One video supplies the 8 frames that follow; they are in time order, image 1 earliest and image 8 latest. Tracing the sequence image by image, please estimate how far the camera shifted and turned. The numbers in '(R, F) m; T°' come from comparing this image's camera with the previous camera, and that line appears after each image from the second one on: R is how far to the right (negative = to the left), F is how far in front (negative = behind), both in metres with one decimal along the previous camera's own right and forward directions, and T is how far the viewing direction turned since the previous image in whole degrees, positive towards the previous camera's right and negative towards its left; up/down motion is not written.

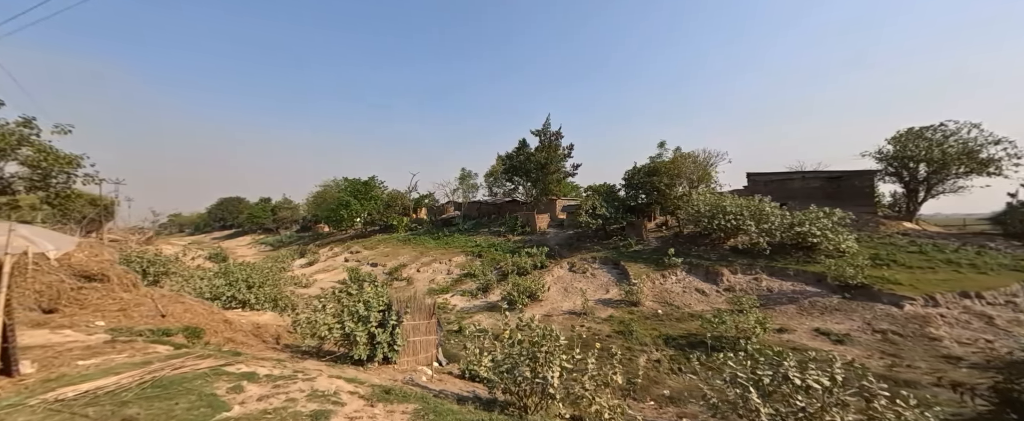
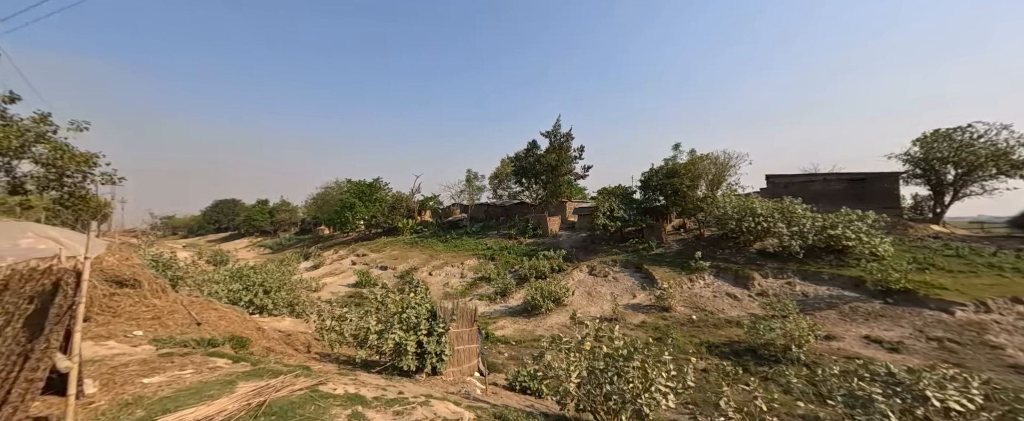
(-0.8, +0.3) m; 0°
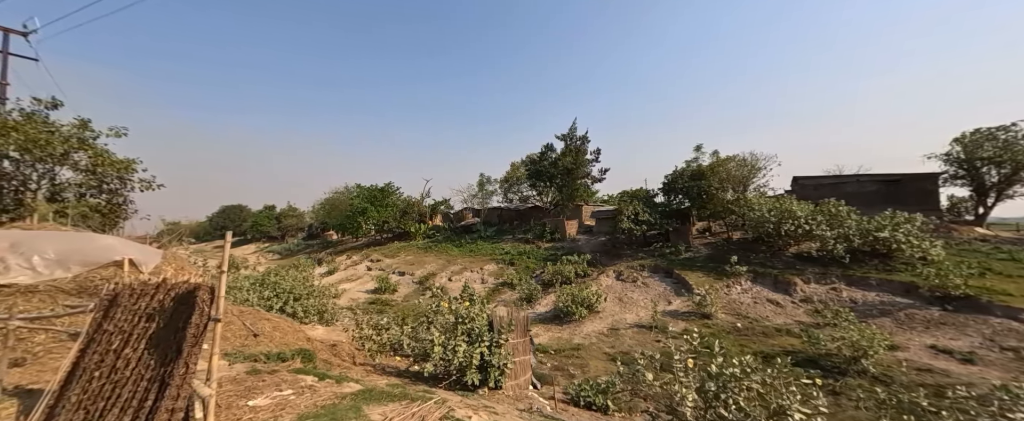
(-0.8, +0.2) m; -1°
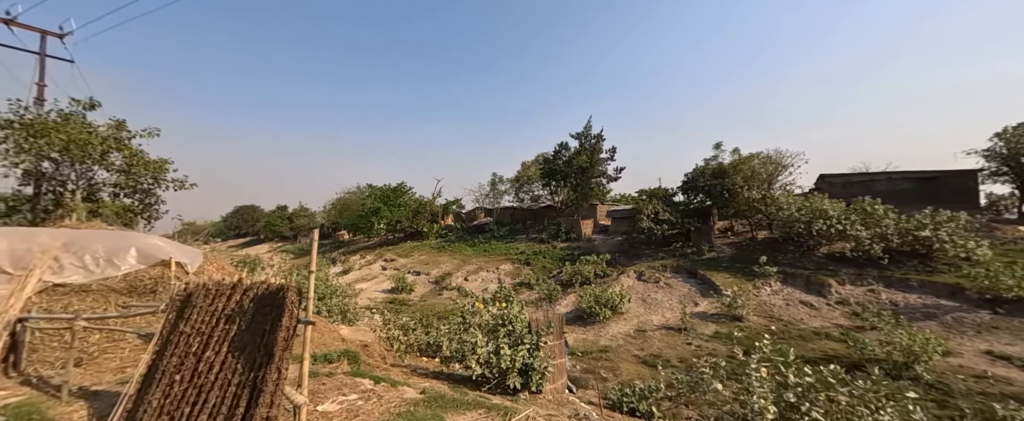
(-0.4, +0.2) m; -1°
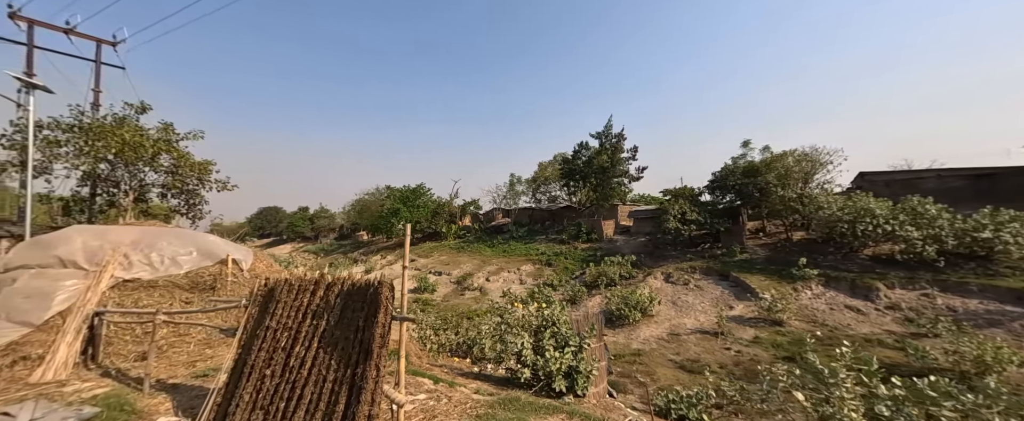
(-0.4, +0.2) m; -2°
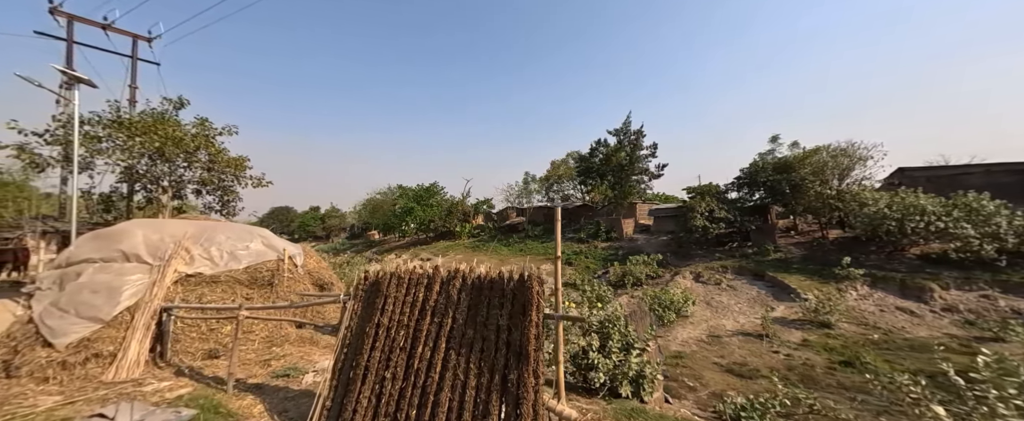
(-0.7, +0.2) m; -2°
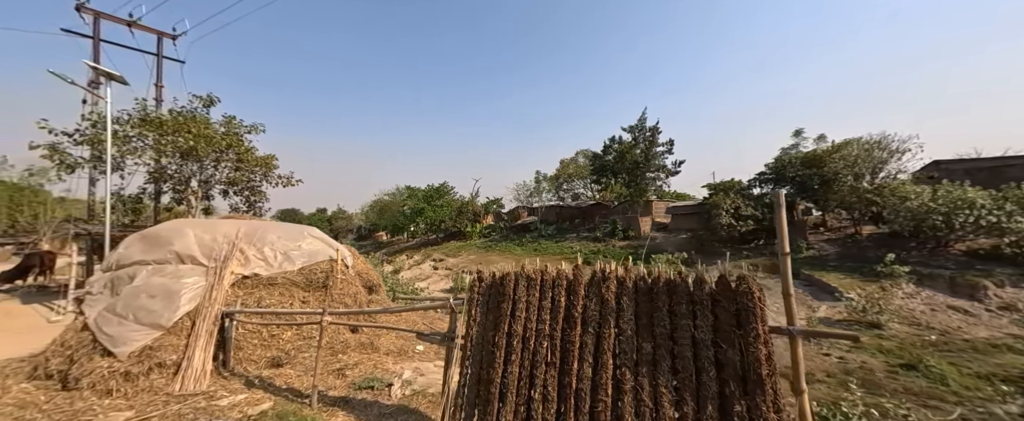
(-0.7, +0.3) m; -1°
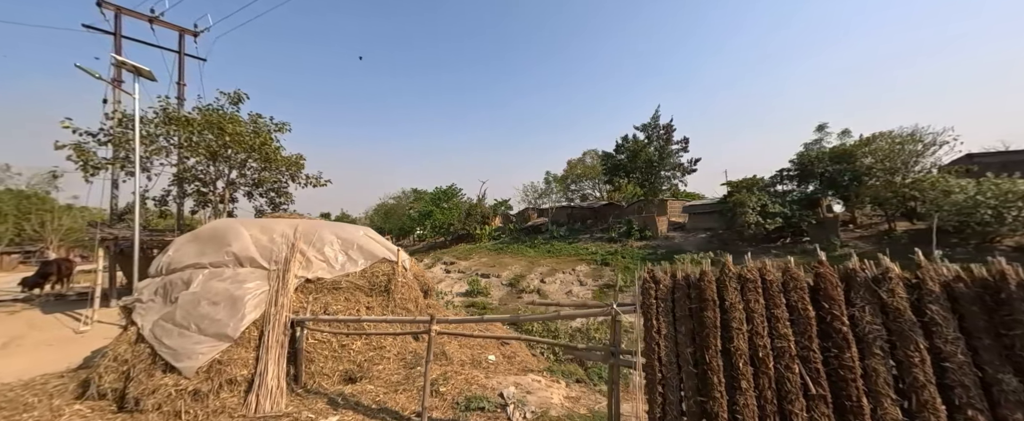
(-0.7, +0.4) m; -1°
